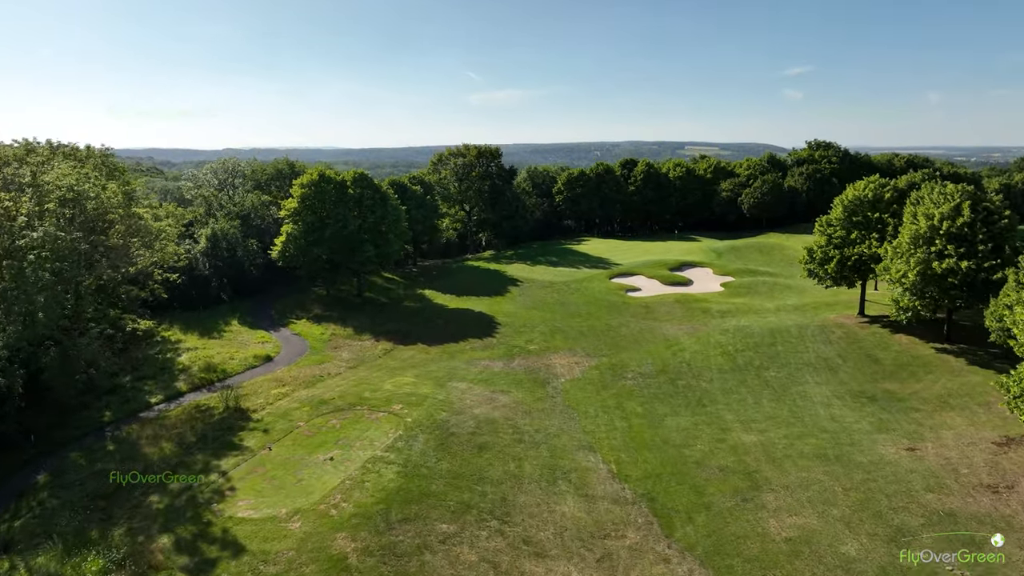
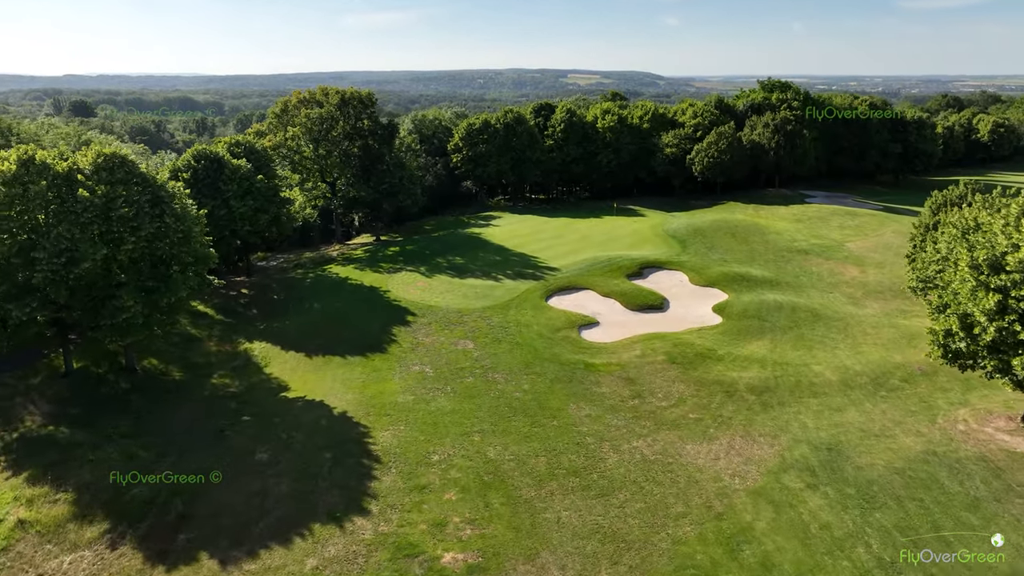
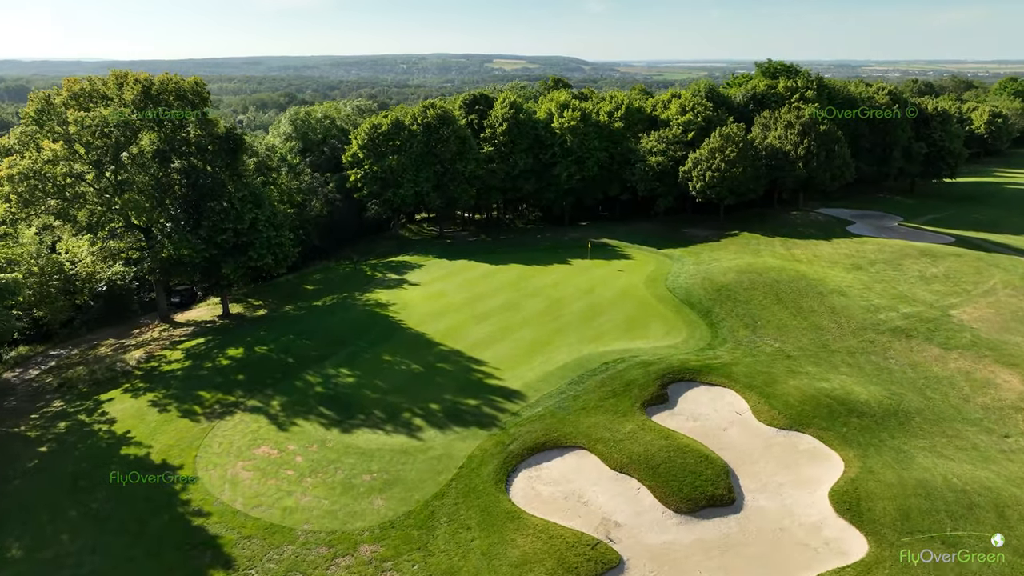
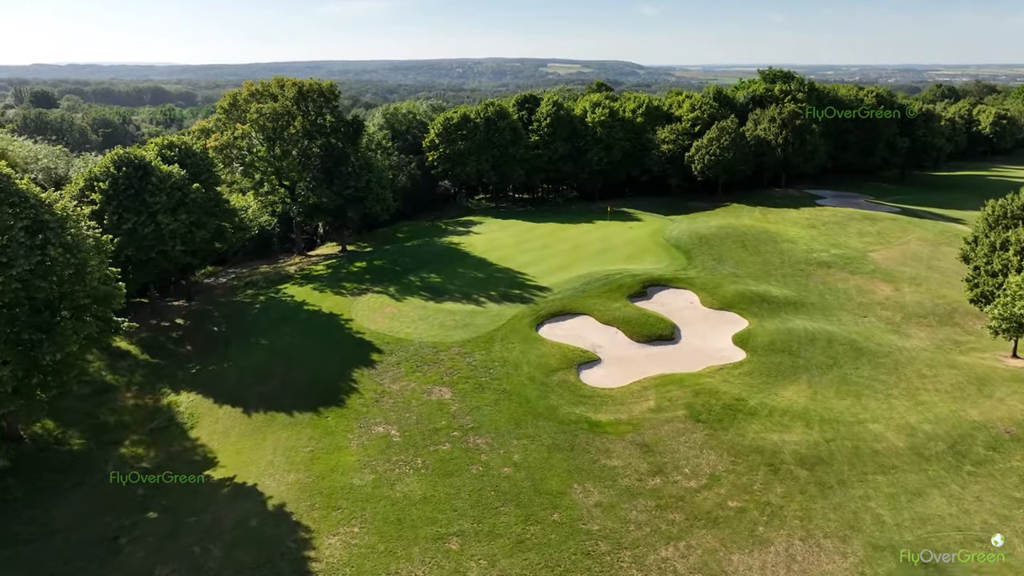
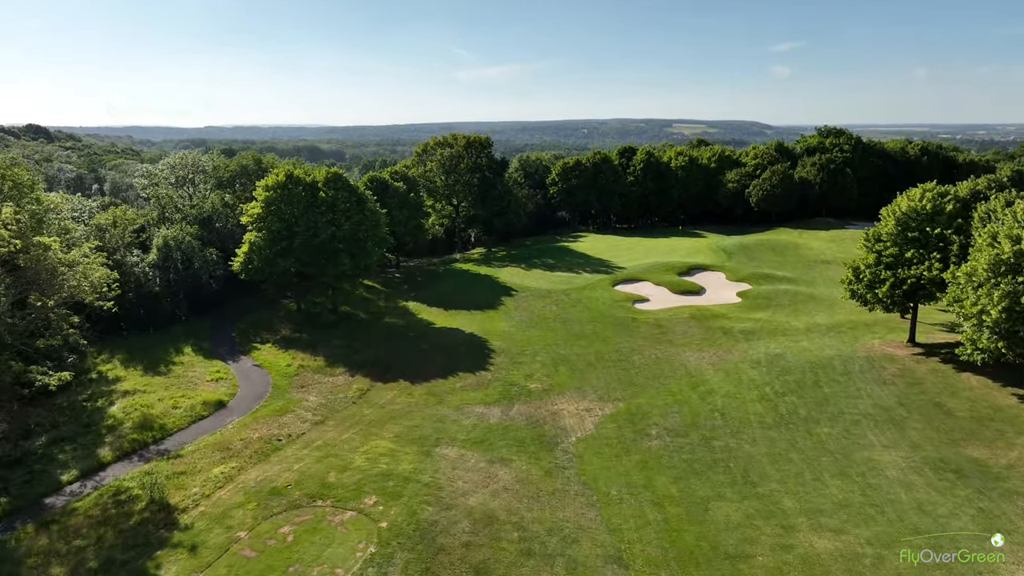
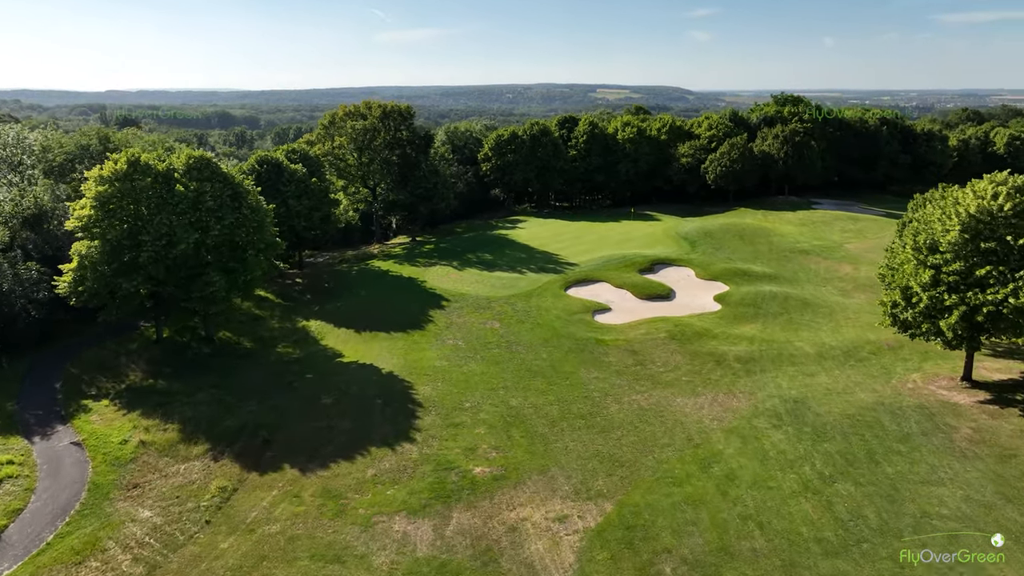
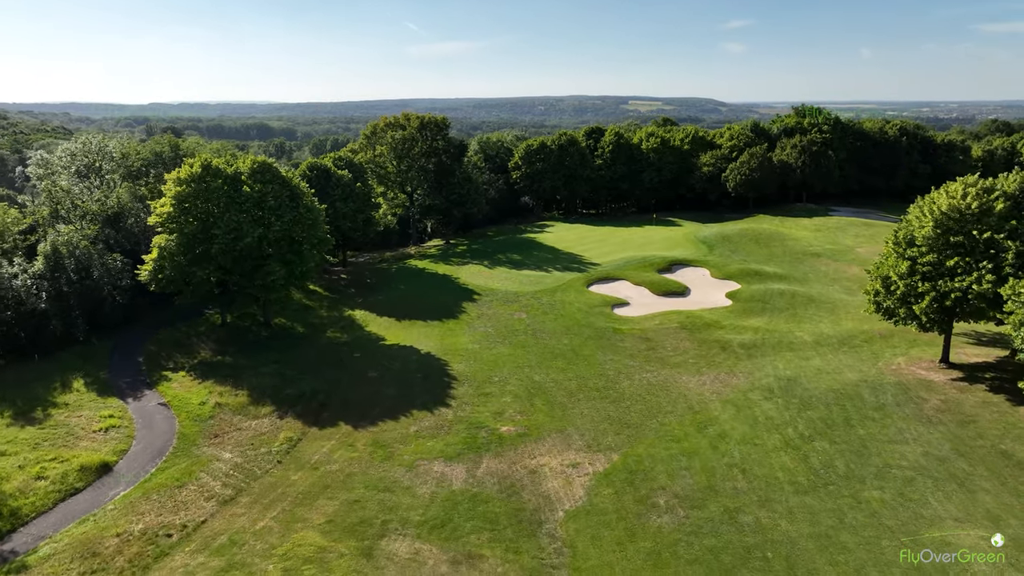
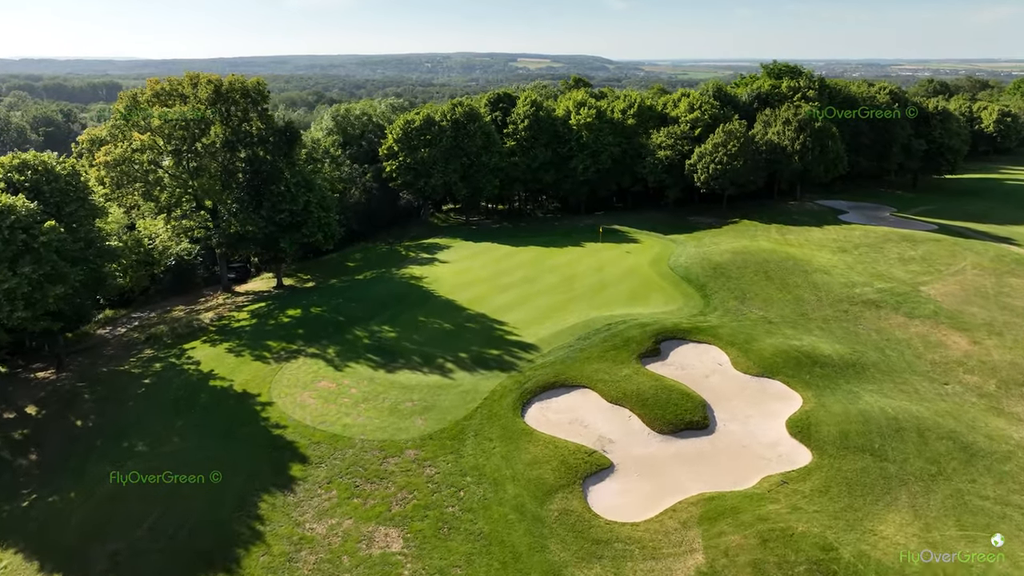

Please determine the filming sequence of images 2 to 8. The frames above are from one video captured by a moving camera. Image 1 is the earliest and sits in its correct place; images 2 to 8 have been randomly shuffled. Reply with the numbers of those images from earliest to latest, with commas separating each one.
5, 7, 6, 2, 4, 8, 3
